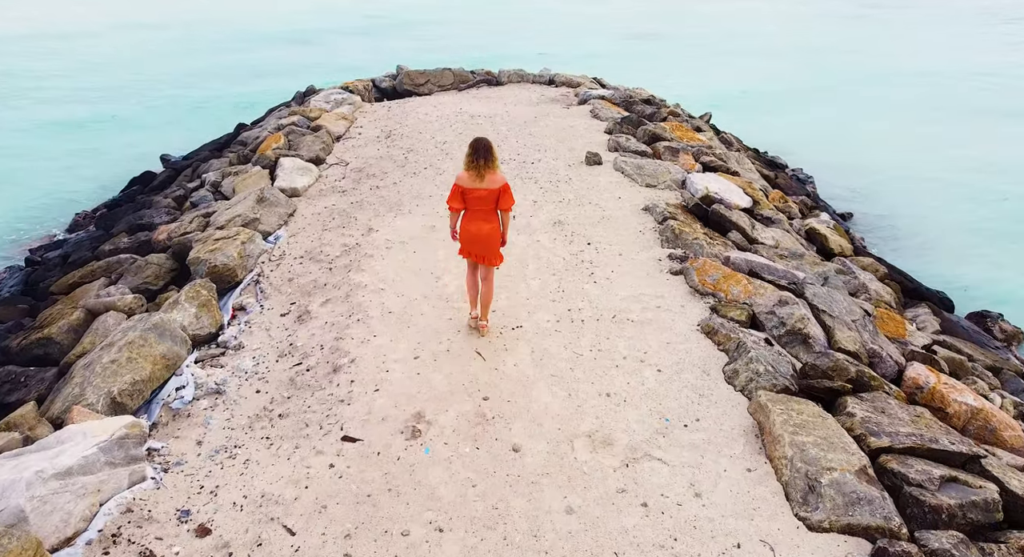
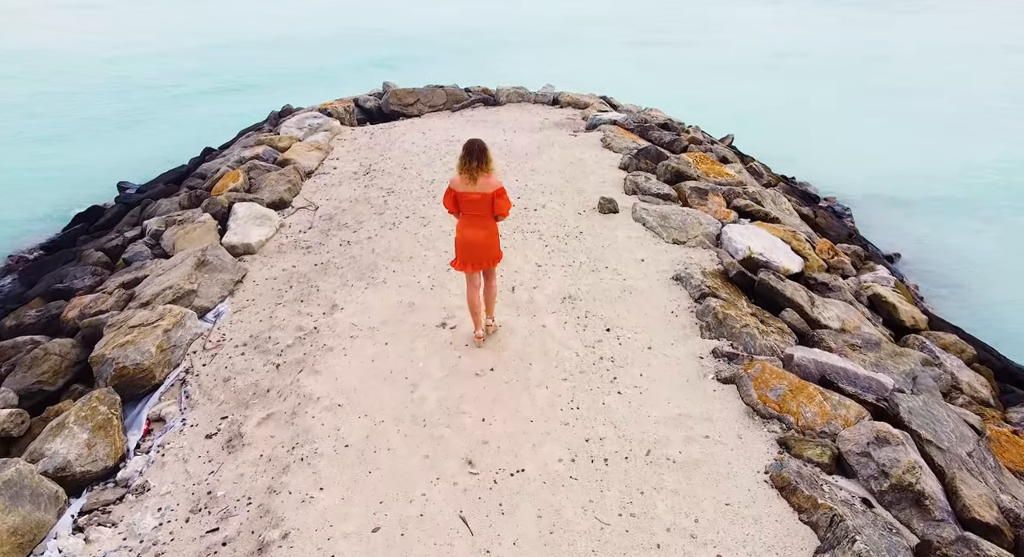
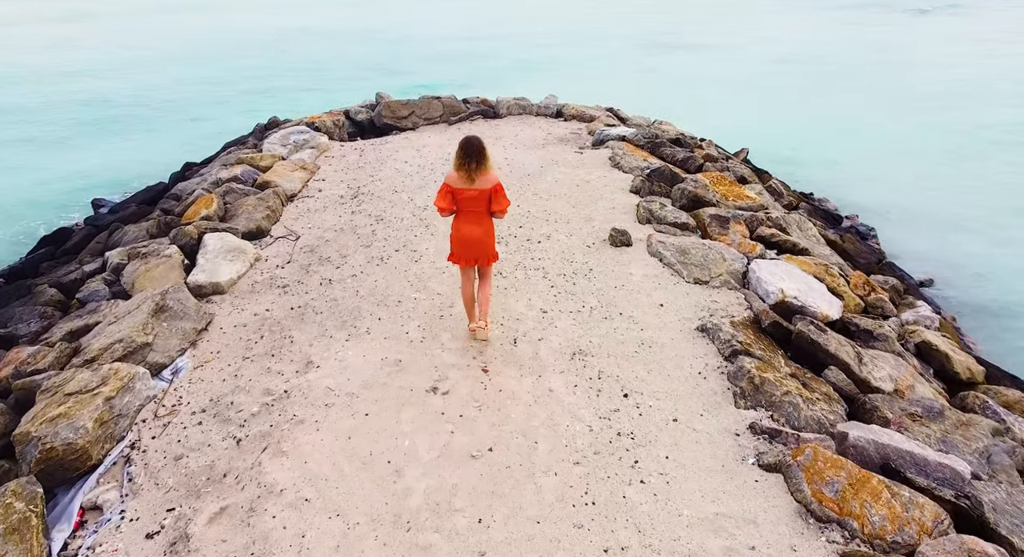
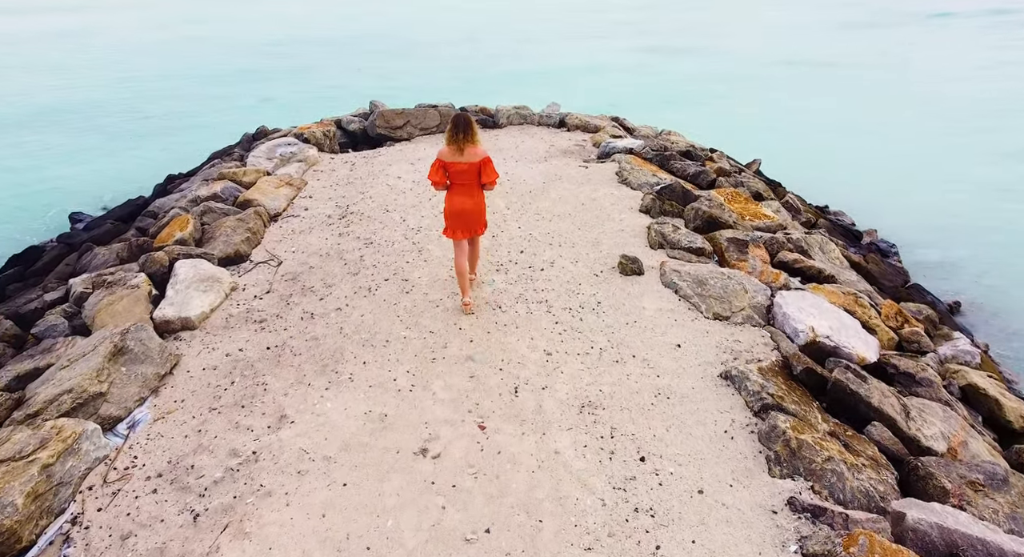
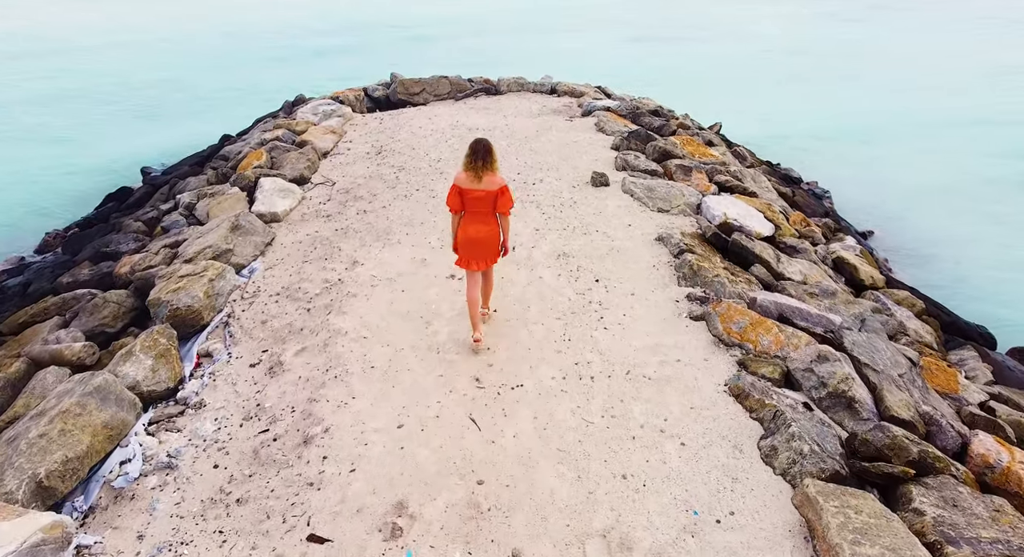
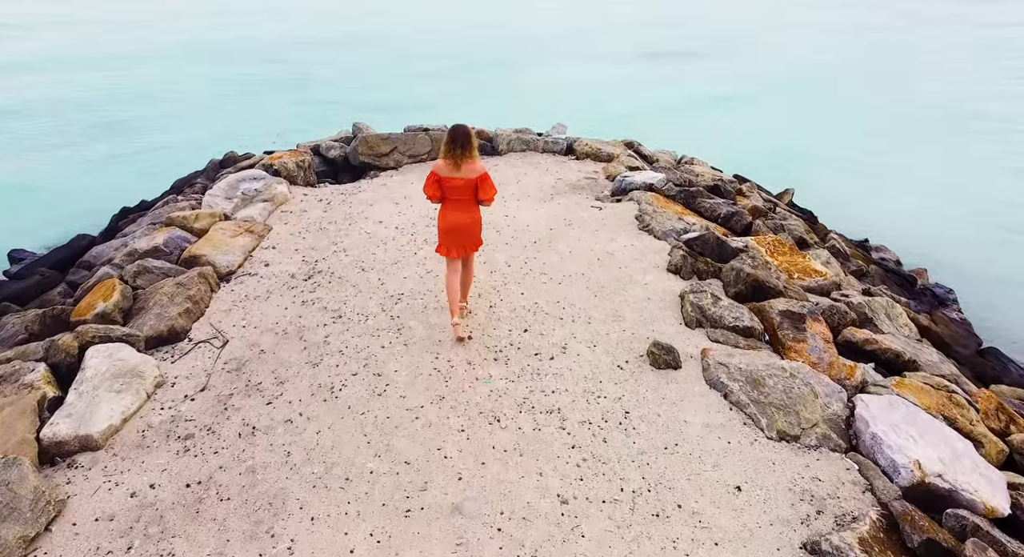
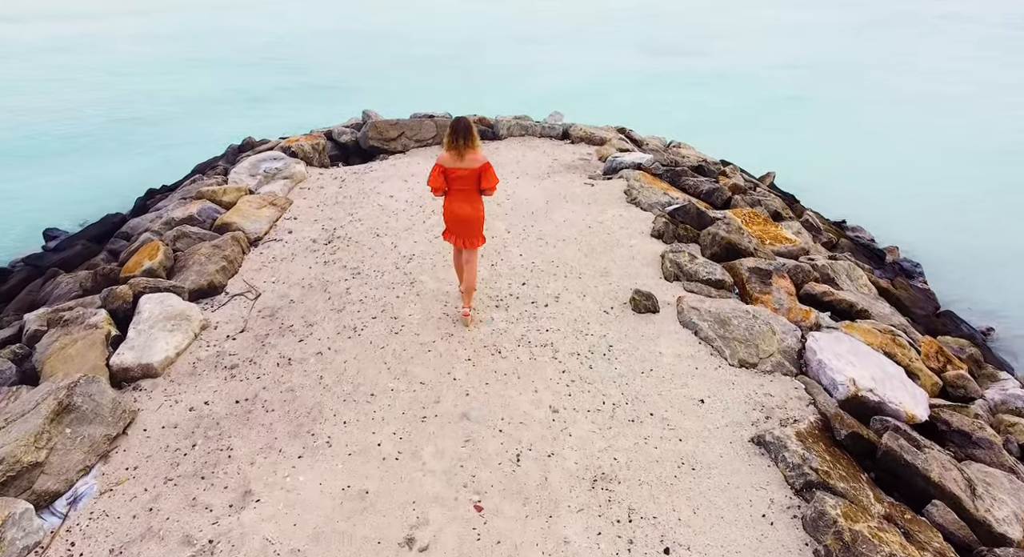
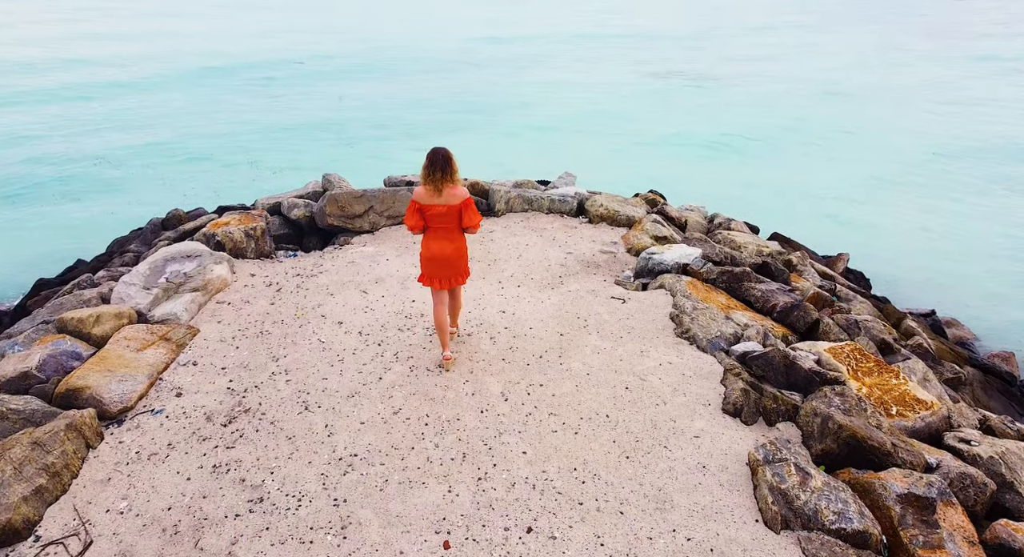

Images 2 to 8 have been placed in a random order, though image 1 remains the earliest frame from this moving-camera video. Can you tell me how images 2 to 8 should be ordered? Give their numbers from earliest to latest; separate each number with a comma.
5, 2, 3, 4, 7, 6, 8
